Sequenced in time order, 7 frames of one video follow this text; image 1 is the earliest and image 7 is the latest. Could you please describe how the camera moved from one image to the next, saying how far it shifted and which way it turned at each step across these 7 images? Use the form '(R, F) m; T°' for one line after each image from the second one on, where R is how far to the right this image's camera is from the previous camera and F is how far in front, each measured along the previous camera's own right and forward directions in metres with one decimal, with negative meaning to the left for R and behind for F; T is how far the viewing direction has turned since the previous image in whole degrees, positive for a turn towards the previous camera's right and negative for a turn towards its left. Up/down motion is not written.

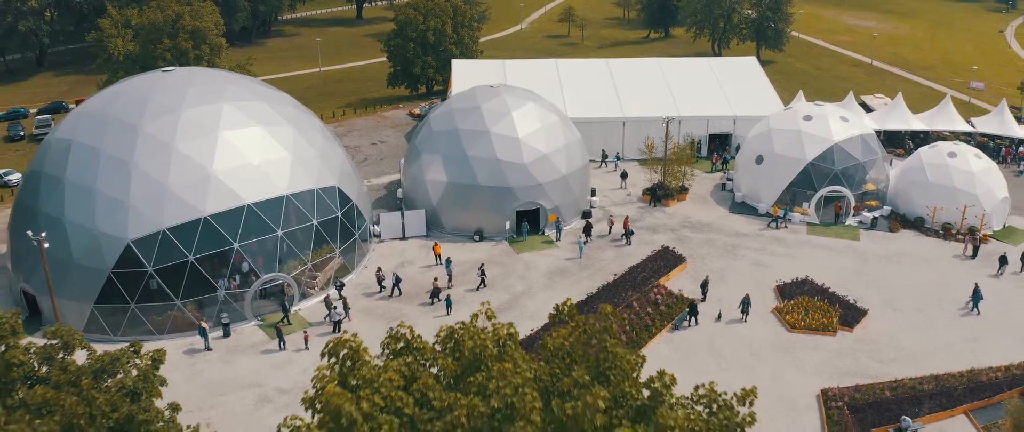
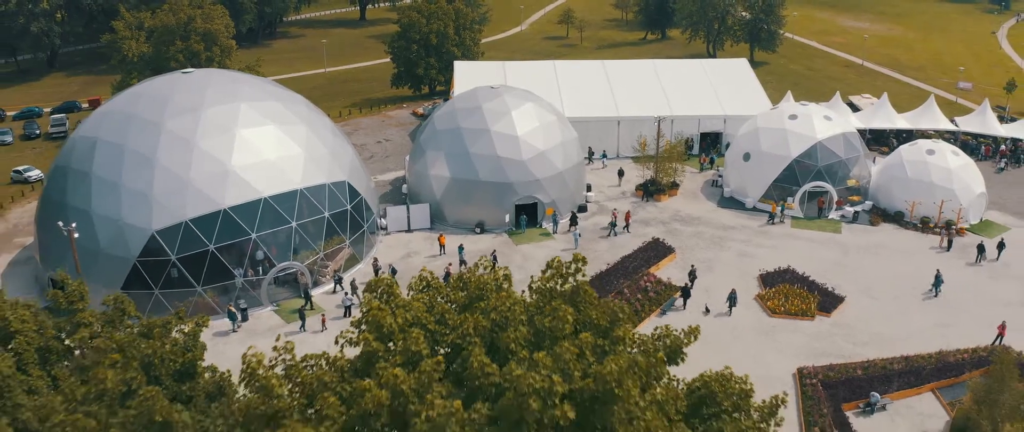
(0.0, -1.8) m; 0°
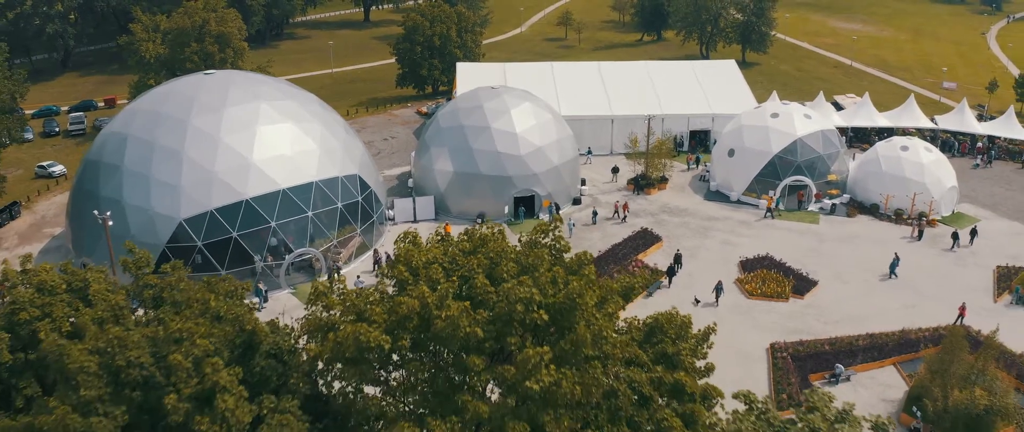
(+0.1, -2.4) m; 0°
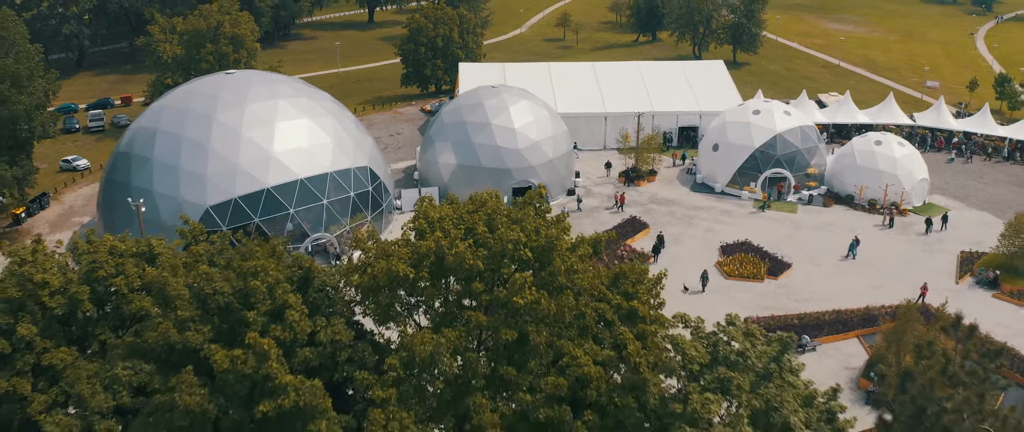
(+0.1, -2.8) m; 0°
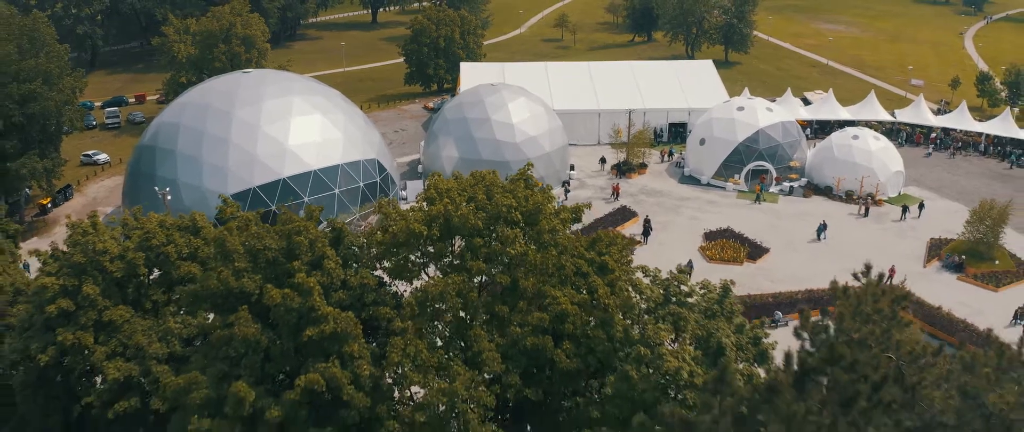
(+0.1, -2.6) m; 0°
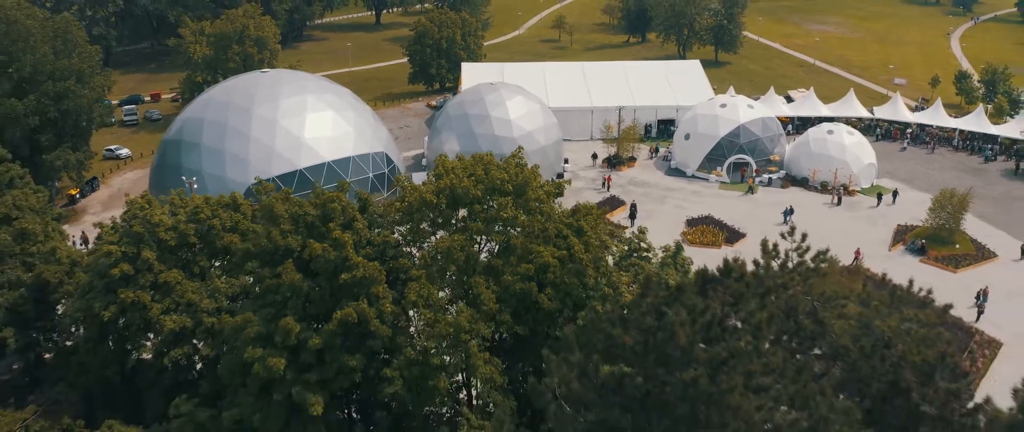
(+0.1, -3.3) m; 0°
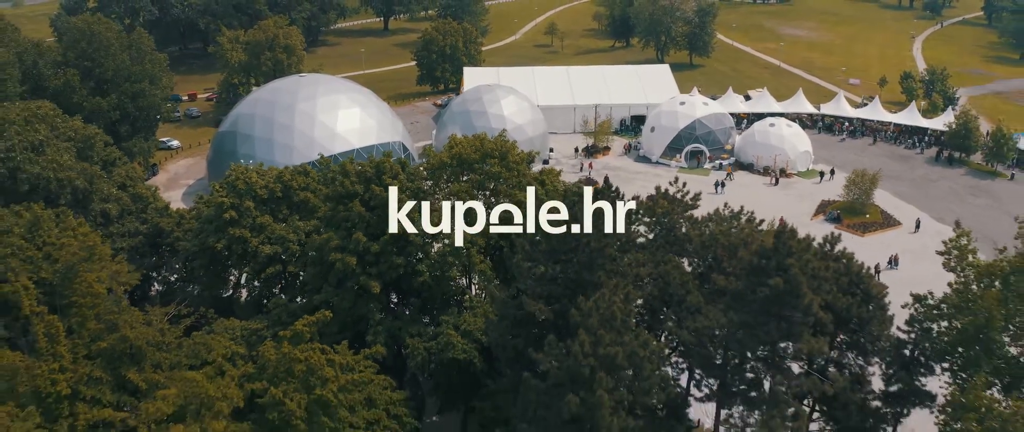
(+0.3, -9.6) m; 0°
